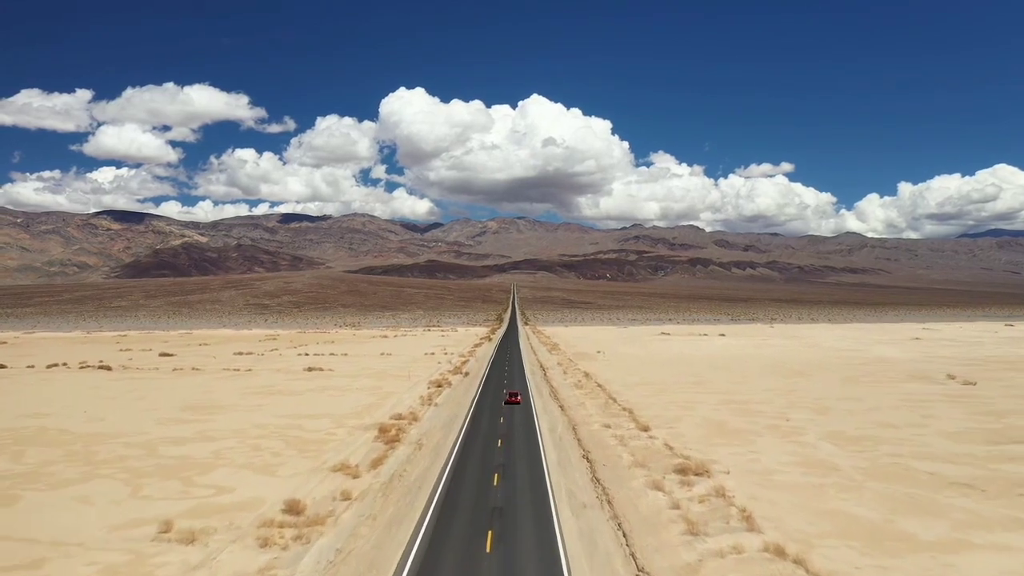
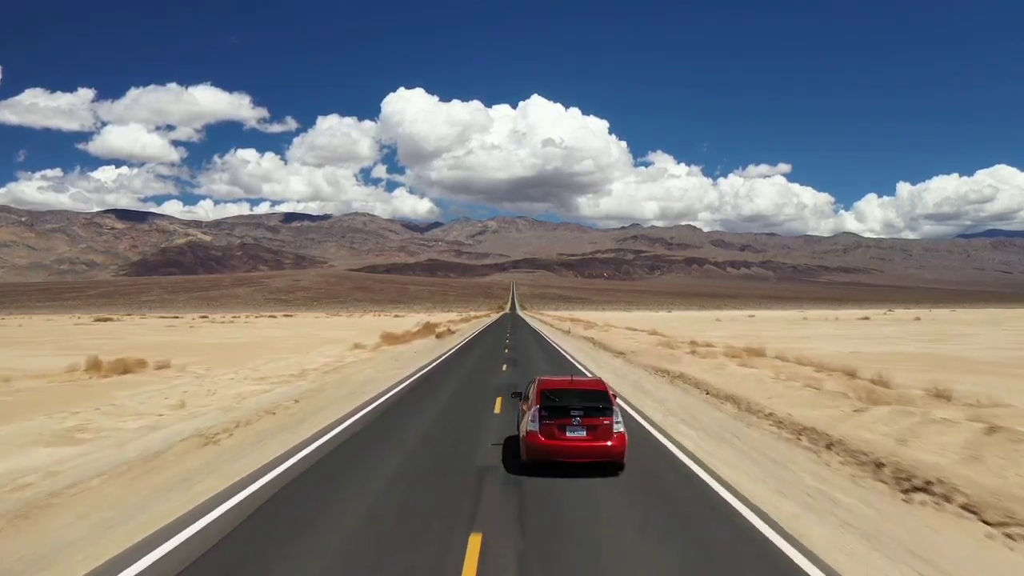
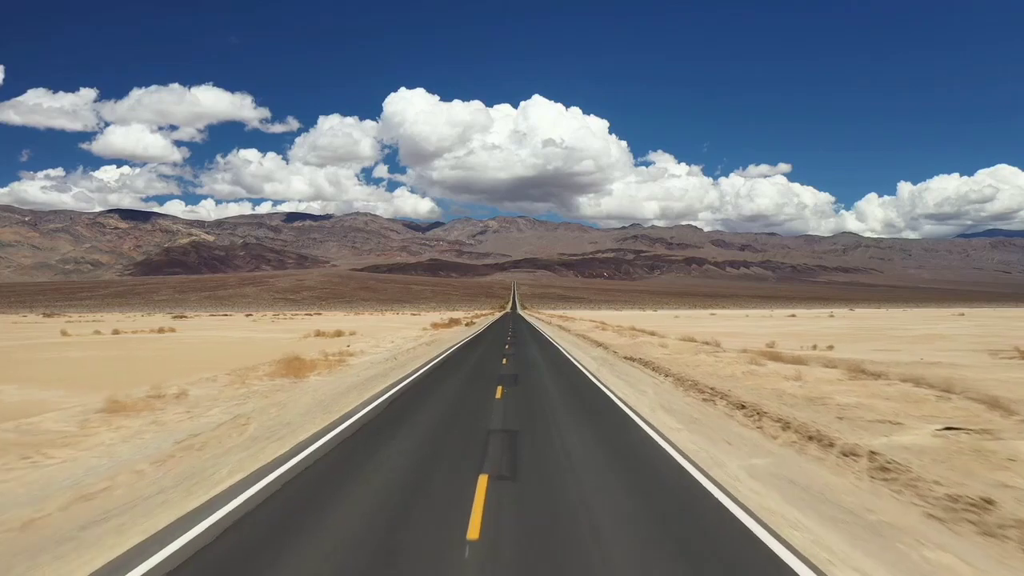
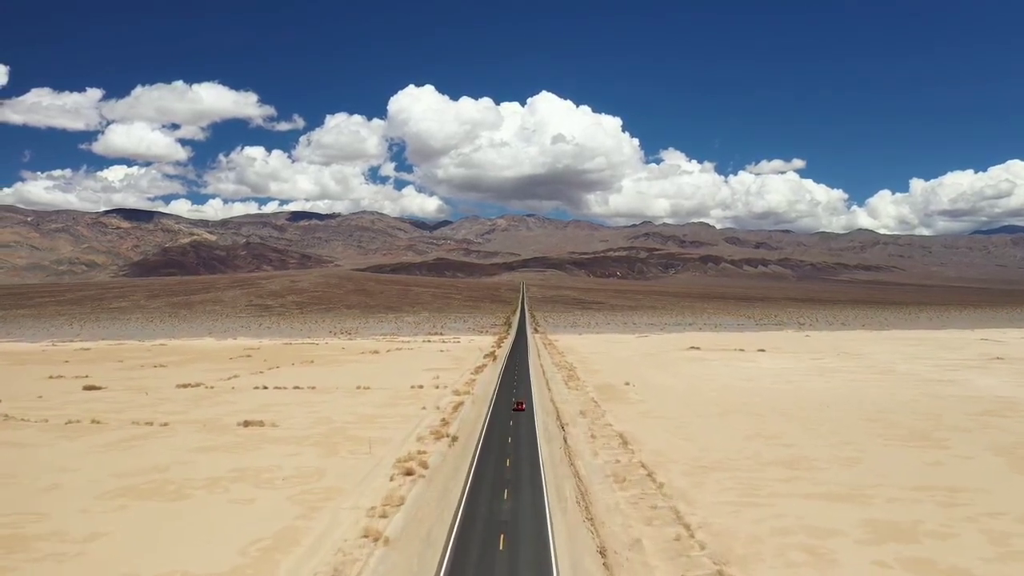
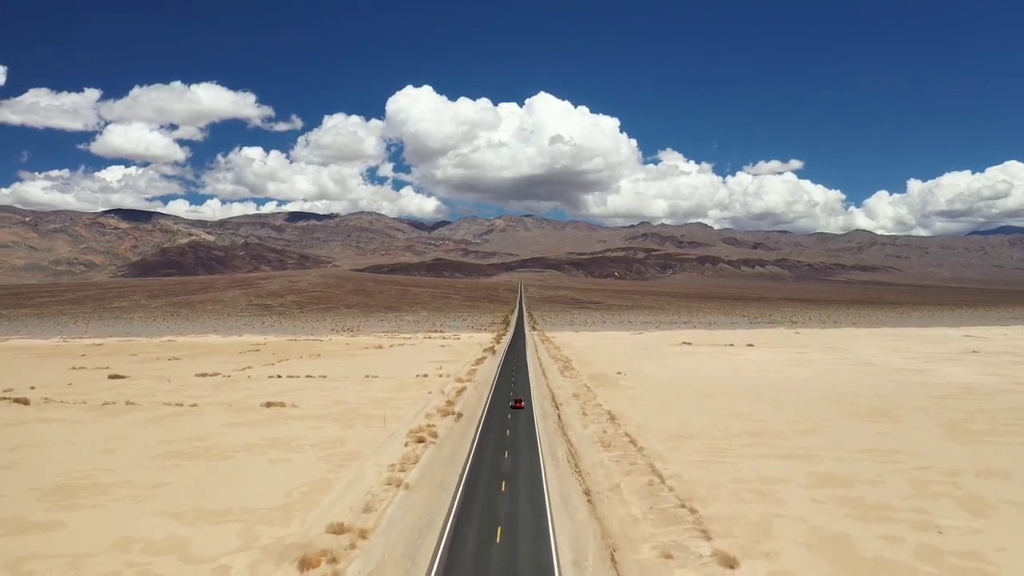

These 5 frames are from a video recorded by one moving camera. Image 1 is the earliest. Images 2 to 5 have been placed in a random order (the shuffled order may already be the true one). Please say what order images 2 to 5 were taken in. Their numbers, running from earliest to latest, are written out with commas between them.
5, 4, 3, 2
